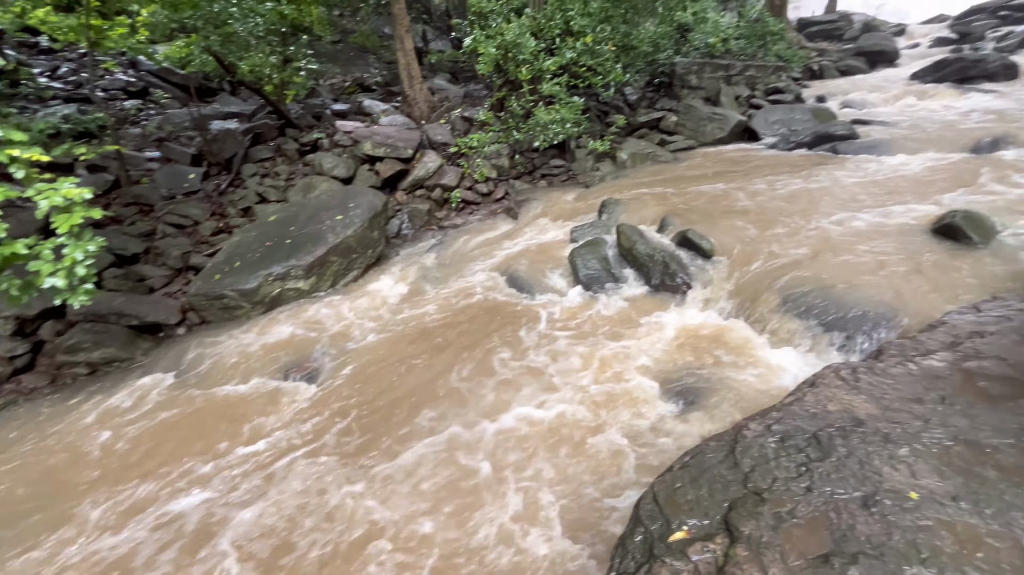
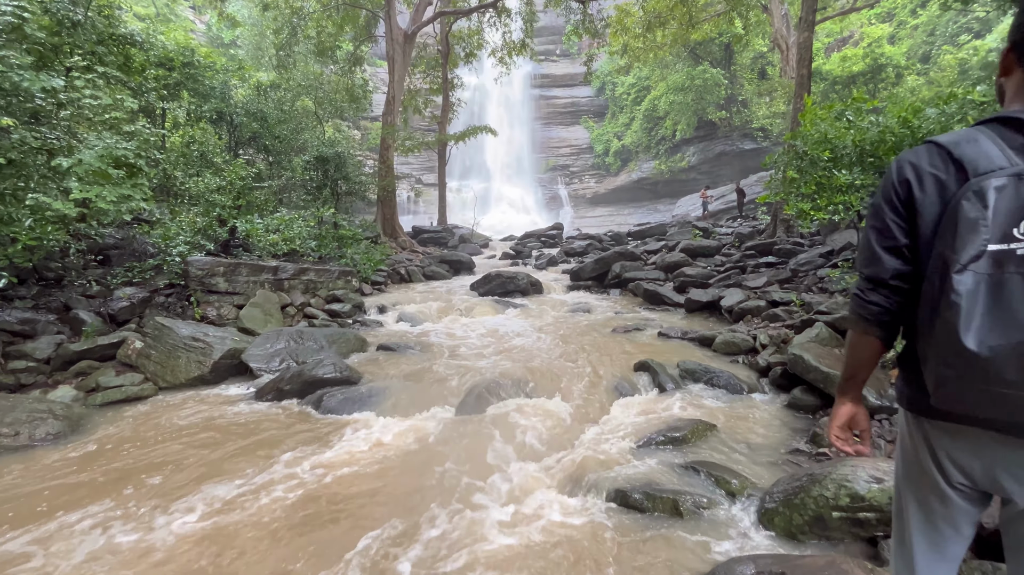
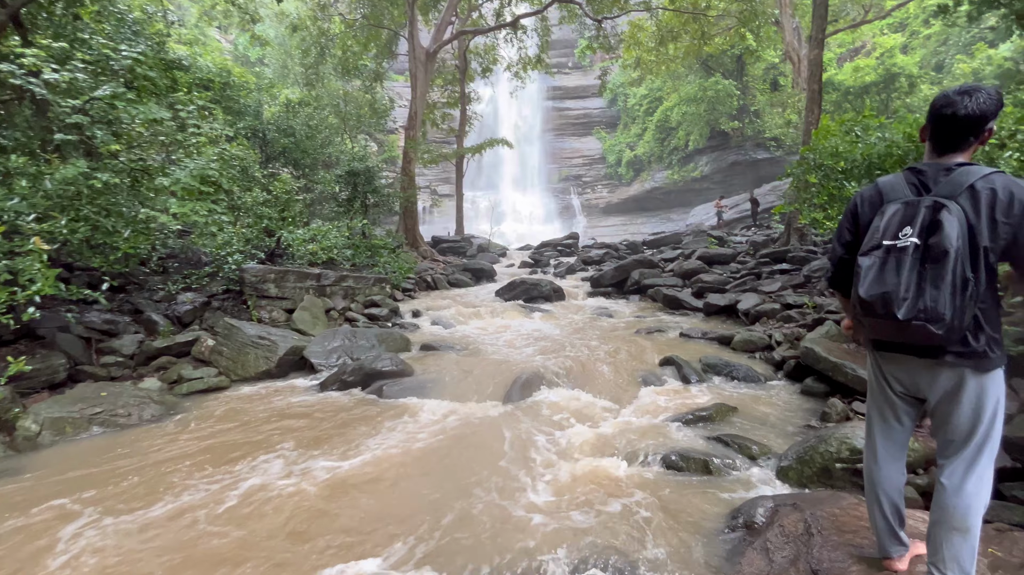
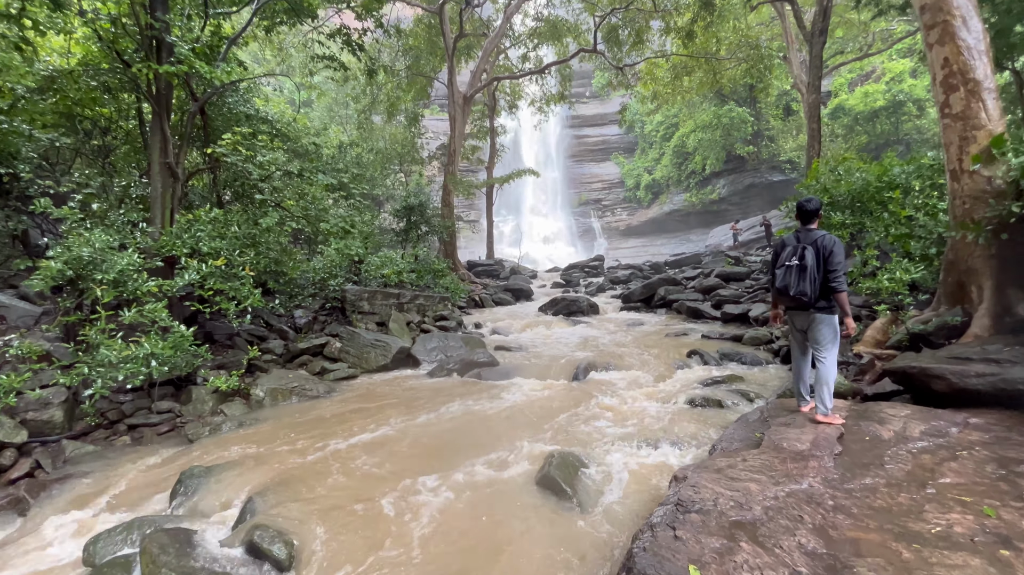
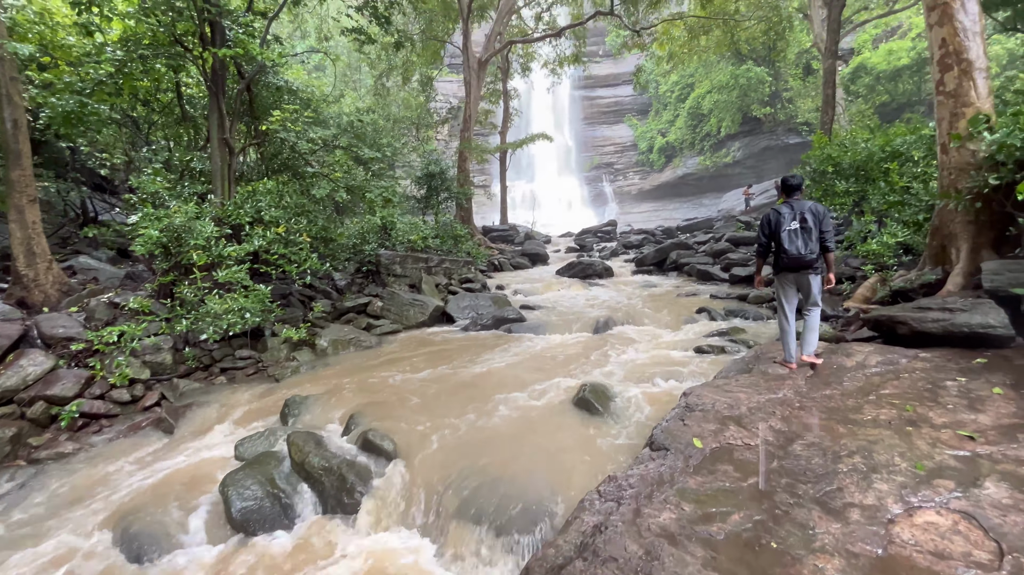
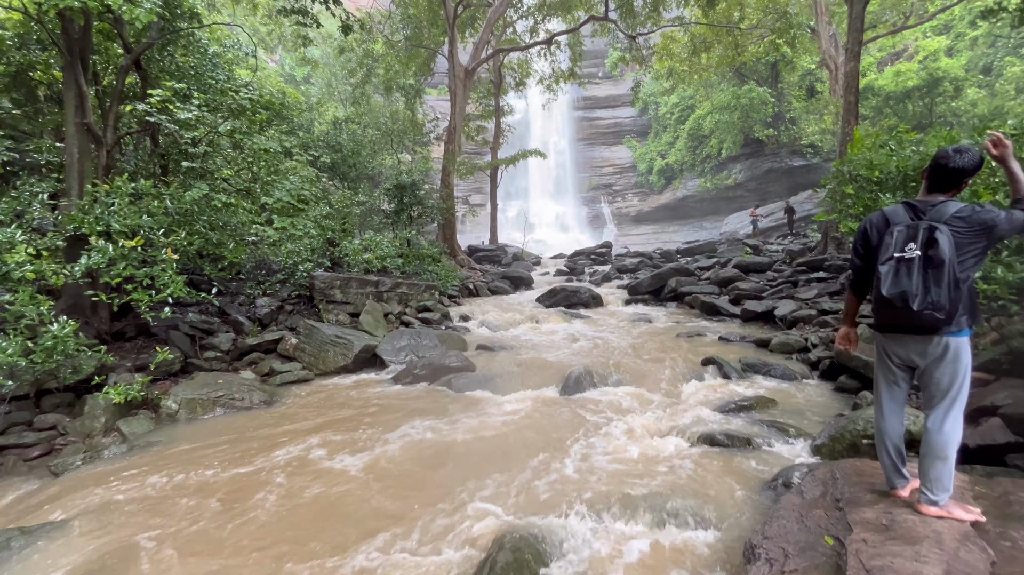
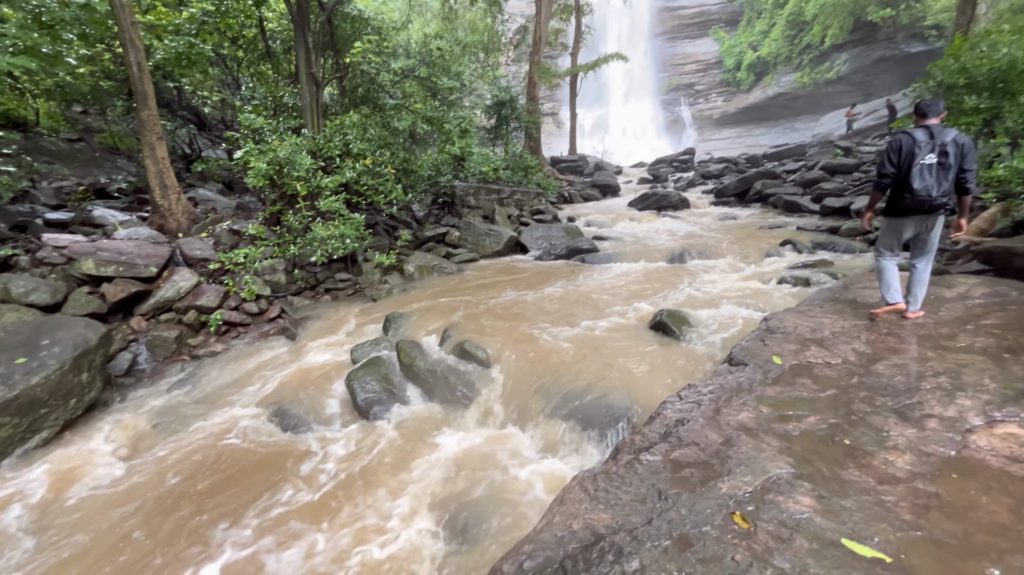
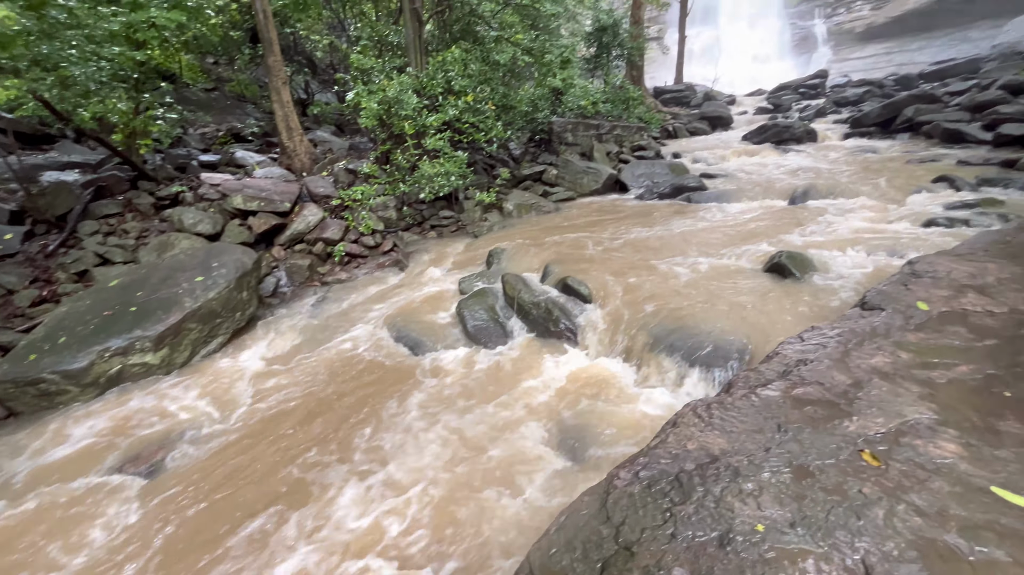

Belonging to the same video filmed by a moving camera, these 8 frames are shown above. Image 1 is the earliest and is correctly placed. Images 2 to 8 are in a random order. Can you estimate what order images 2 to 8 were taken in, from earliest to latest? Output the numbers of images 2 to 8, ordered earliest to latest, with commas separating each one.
8, 7, 5, 4, 6, 3, 2
